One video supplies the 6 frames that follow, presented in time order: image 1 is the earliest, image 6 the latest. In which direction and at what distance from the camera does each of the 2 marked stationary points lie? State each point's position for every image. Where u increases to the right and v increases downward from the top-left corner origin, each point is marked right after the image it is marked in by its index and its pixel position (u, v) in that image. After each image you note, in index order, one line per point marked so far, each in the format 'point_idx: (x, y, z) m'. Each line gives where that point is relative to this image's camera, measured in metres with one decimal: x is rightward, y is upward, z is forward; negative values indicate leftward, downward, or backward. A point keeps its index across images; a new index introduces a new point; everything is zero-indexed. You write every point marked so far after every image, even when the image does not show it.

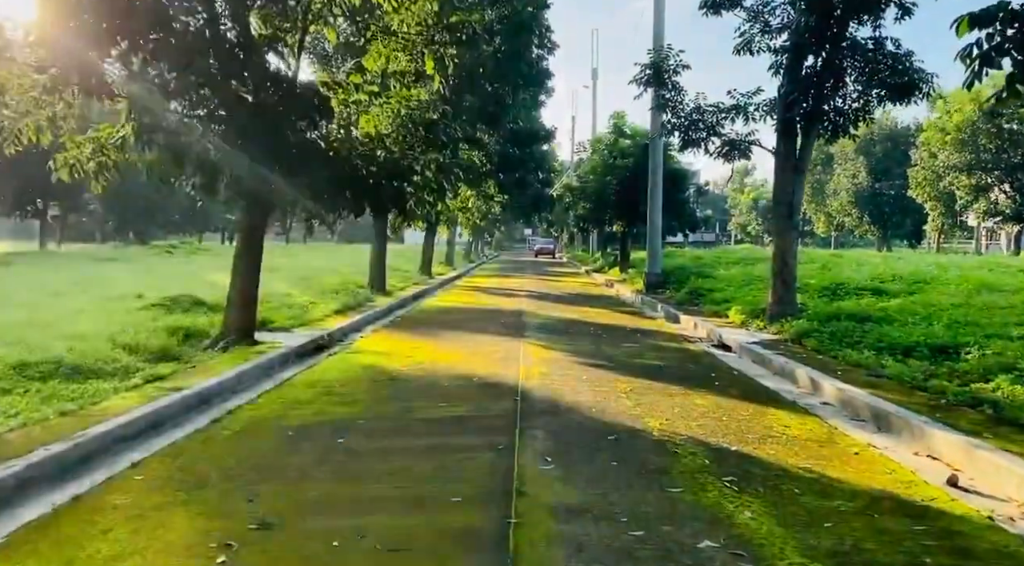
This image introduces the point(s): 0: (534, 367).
0: (+0.3, -1.0, +9.2) m
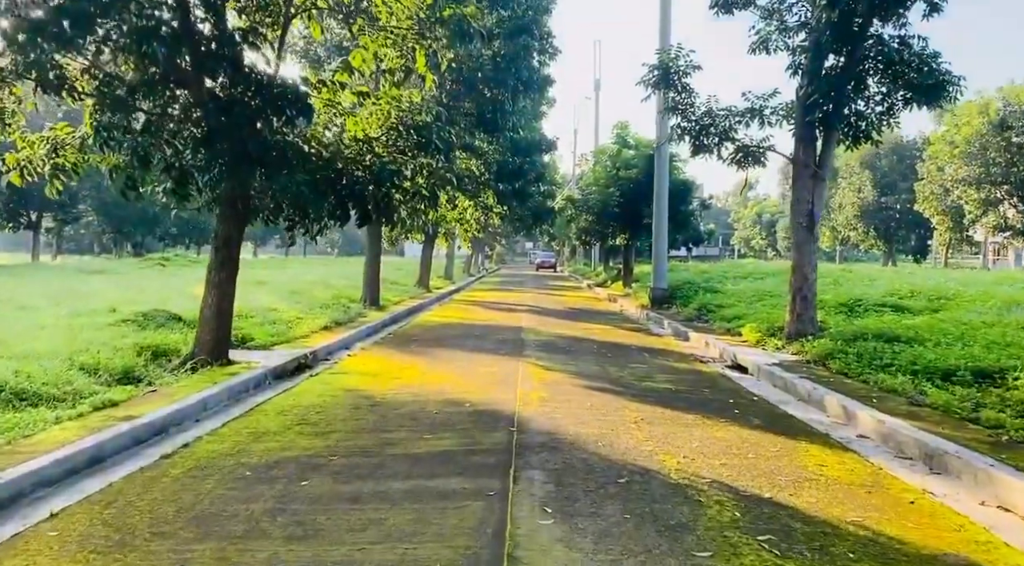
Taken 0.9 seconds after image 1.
0: (+0.2, -1.2, +8.4) m
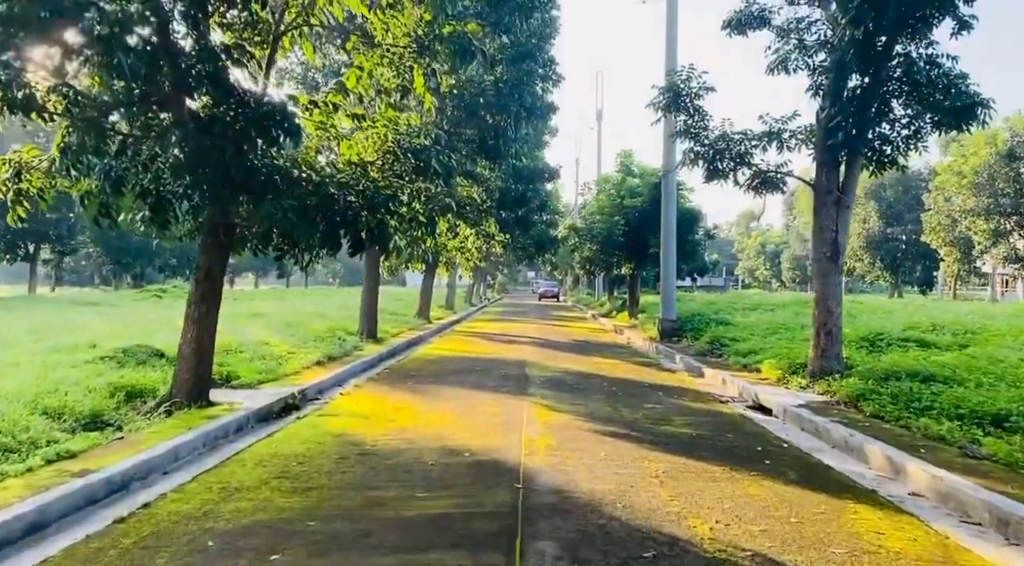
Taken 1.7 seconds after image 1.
0: (+0.3, -1.6, +7.6) m
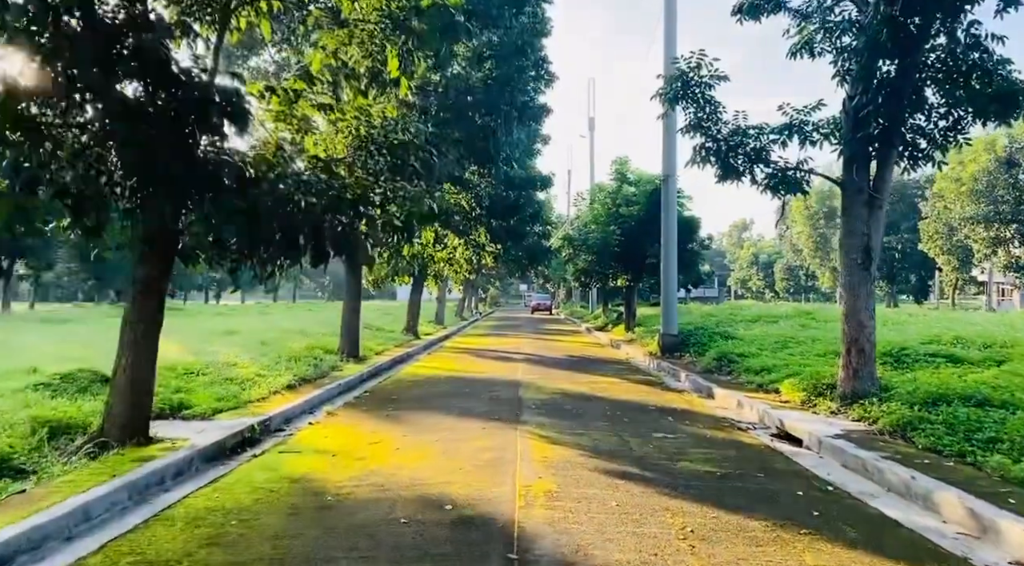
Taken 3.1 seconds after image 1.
0: (+0.2, -1.7, +6.3) m
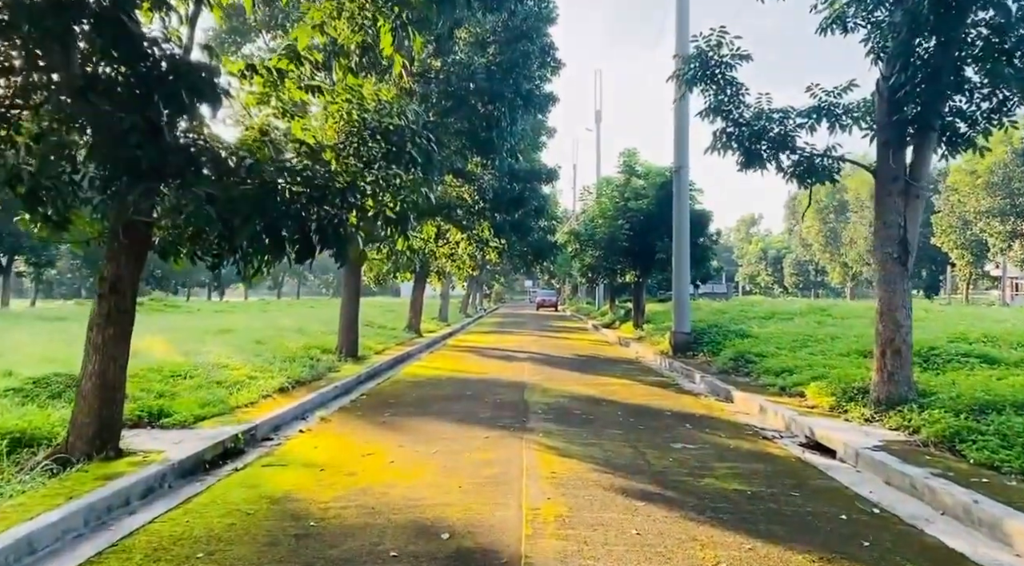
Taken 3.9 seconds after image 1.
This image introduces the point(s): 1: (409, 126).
0: (+0.3, -1.7, +5.6) m
1: (-1.1, +1.7, +8.1) m
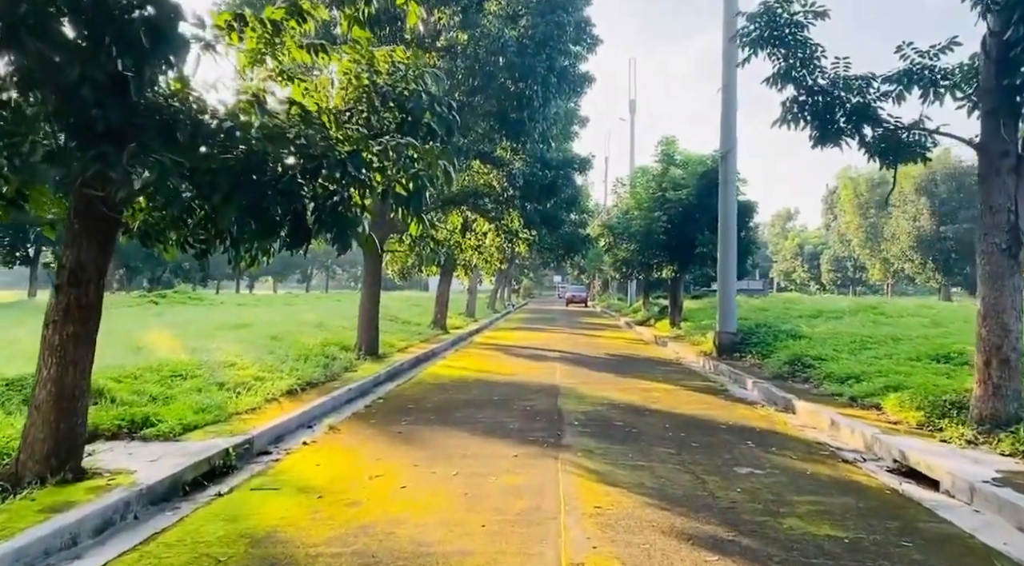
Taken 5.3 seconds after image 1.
0: (+0.5, -1.6, +4.4) m
1: (-0.8, +1.8, +6.9) m
